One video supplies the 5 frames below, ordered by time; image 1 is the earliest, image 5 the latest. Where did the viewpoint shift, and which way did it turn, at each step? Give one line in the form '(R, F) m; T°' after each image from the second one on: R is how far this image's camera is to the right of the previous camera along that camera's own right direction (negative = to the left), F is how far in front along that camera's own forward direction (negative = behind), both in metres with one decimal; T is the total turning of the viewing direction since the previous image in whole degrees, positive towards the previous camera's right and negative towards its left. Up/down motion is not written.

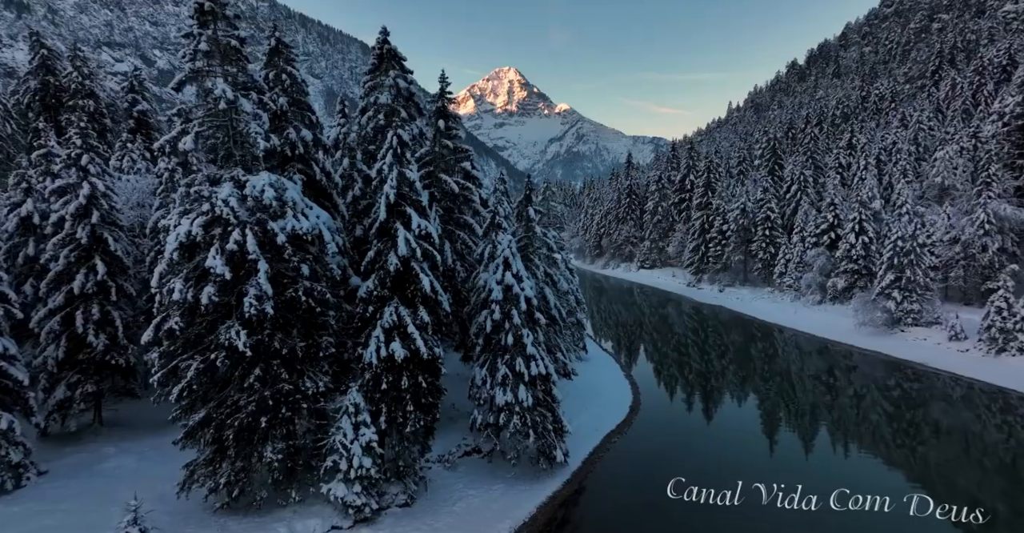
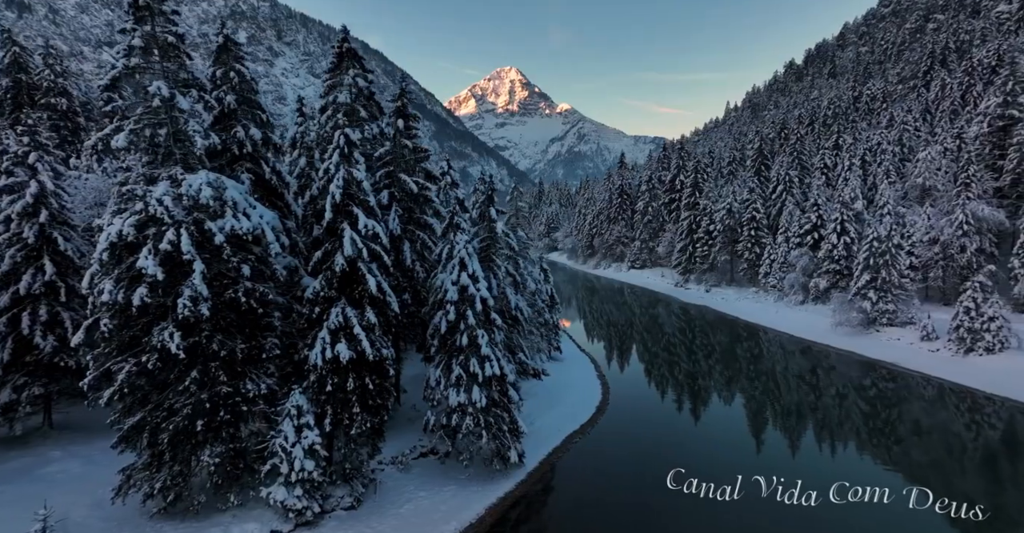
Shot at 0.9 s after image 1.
(+1.3, +0.1) m; +1°
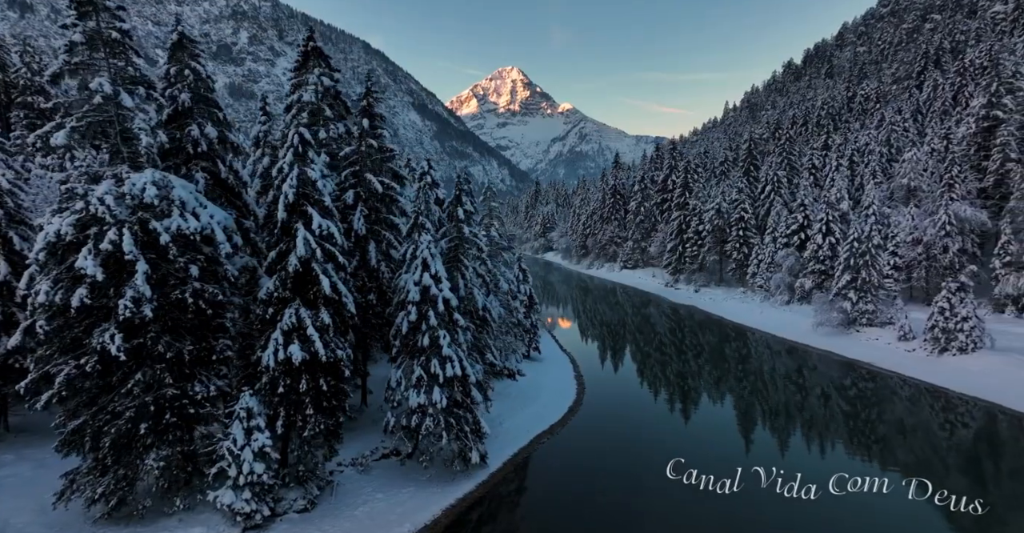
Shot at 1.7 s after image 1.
(+1.1, +0.1) m; +1°
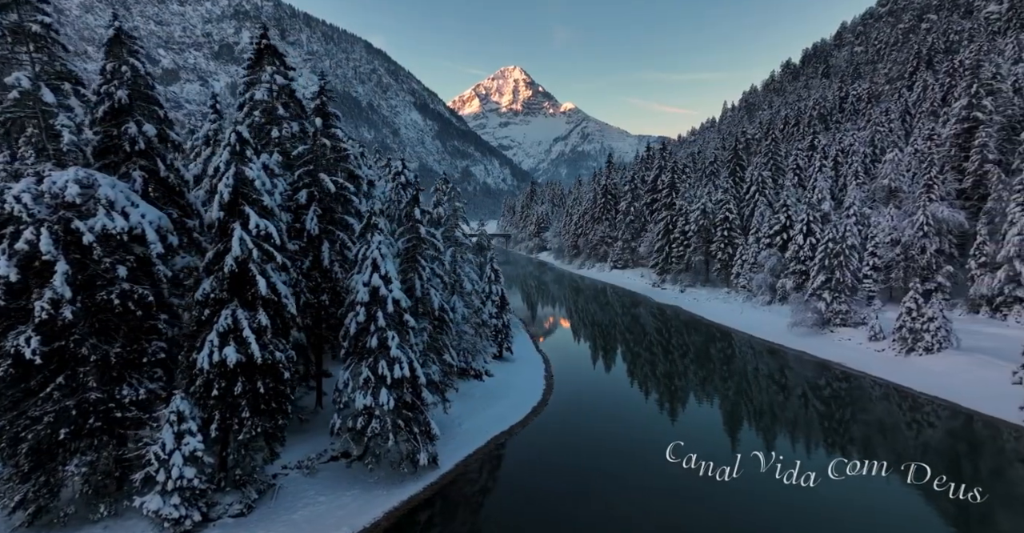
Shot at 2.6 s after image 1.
(+1.5, +0.2) m; +1°
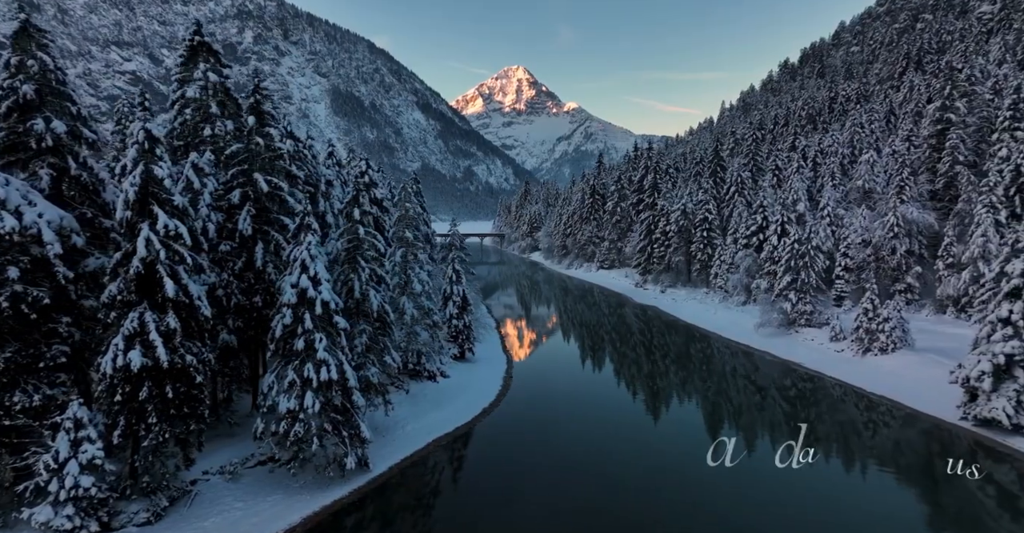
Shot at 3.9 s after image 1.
(+2.0, +0.3) m; +1°
